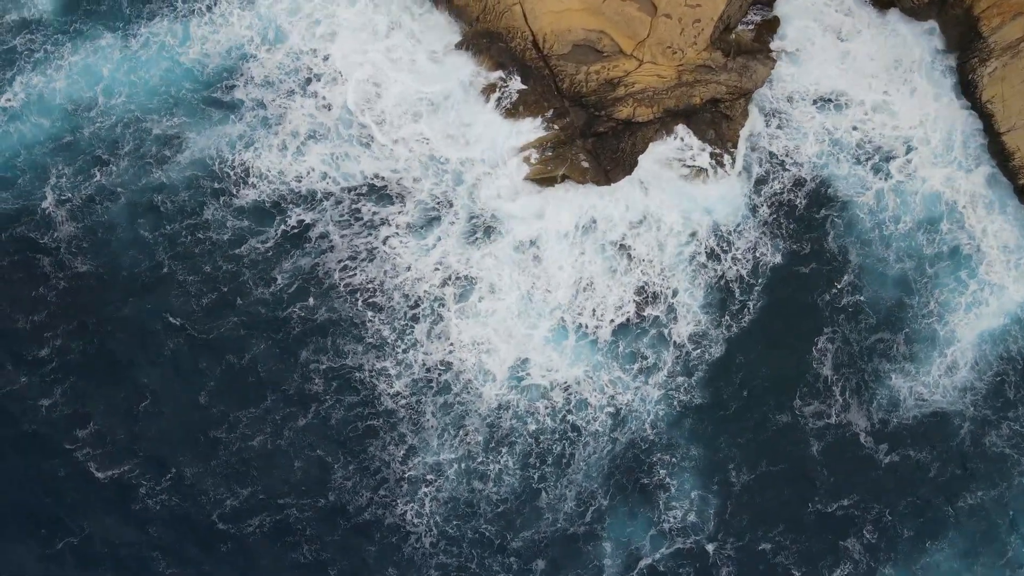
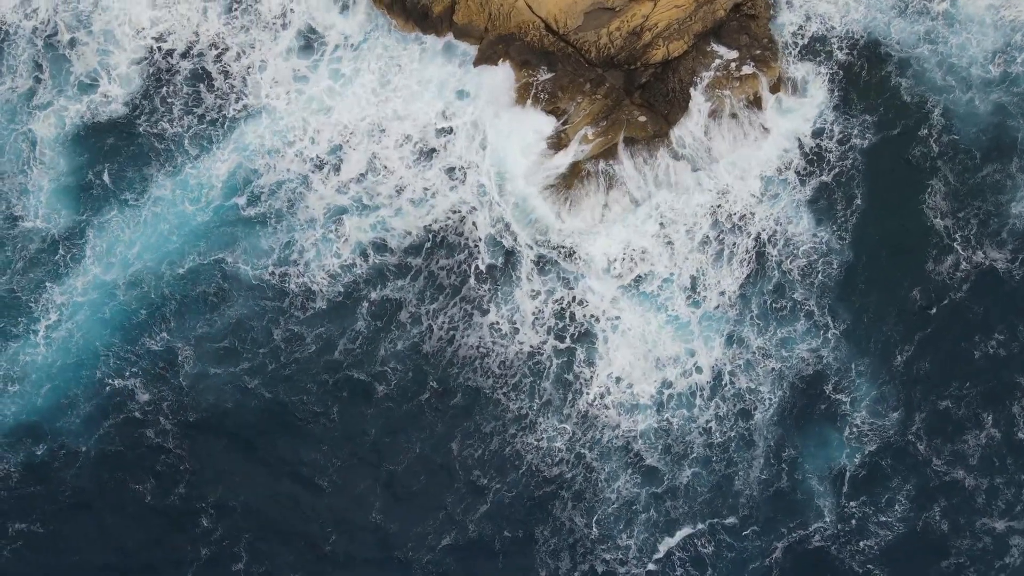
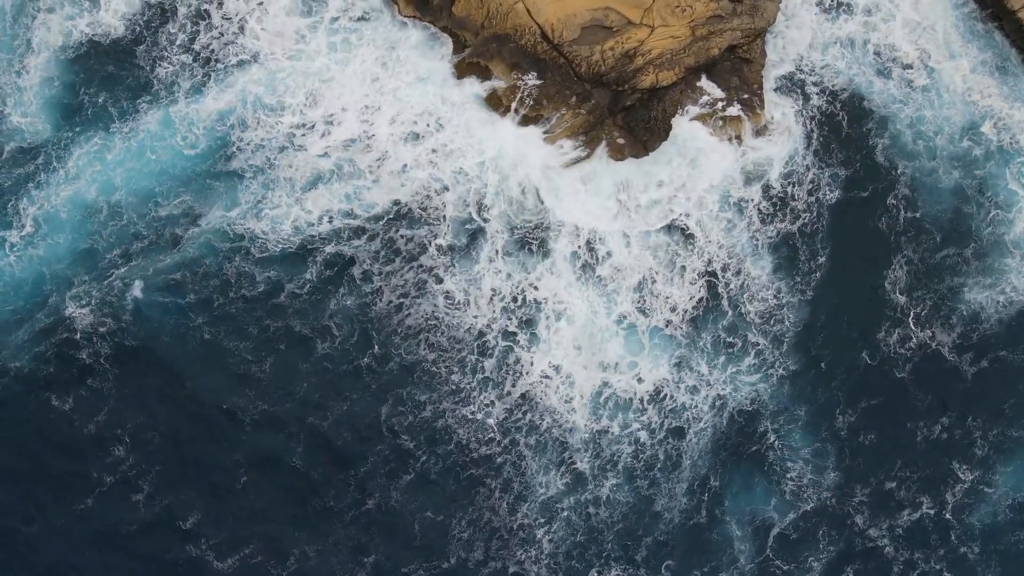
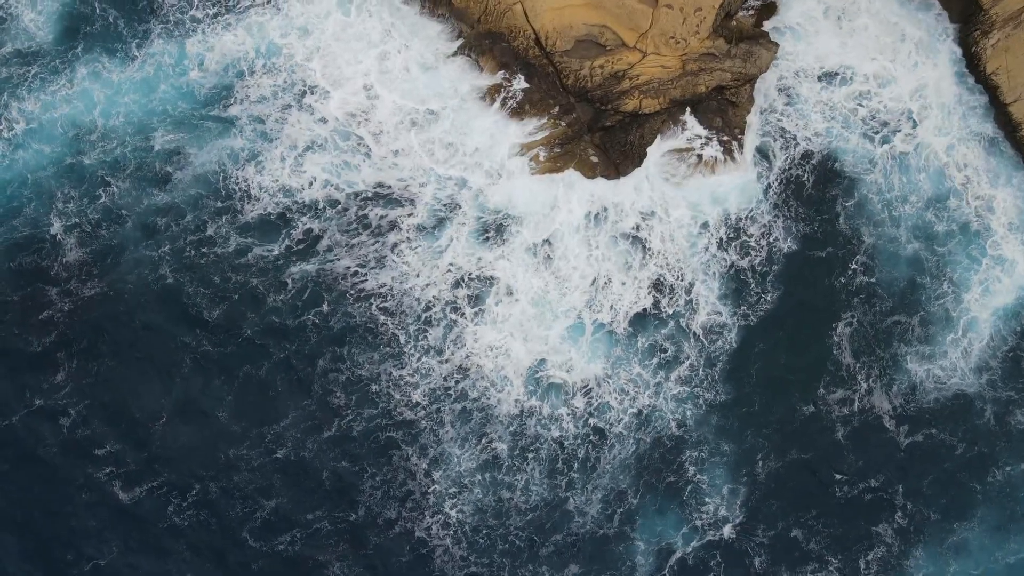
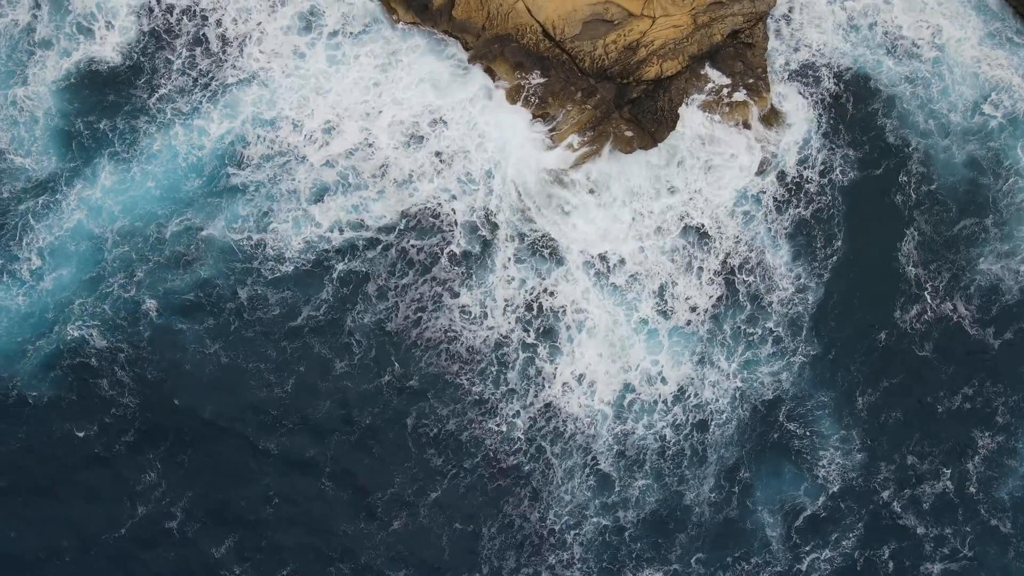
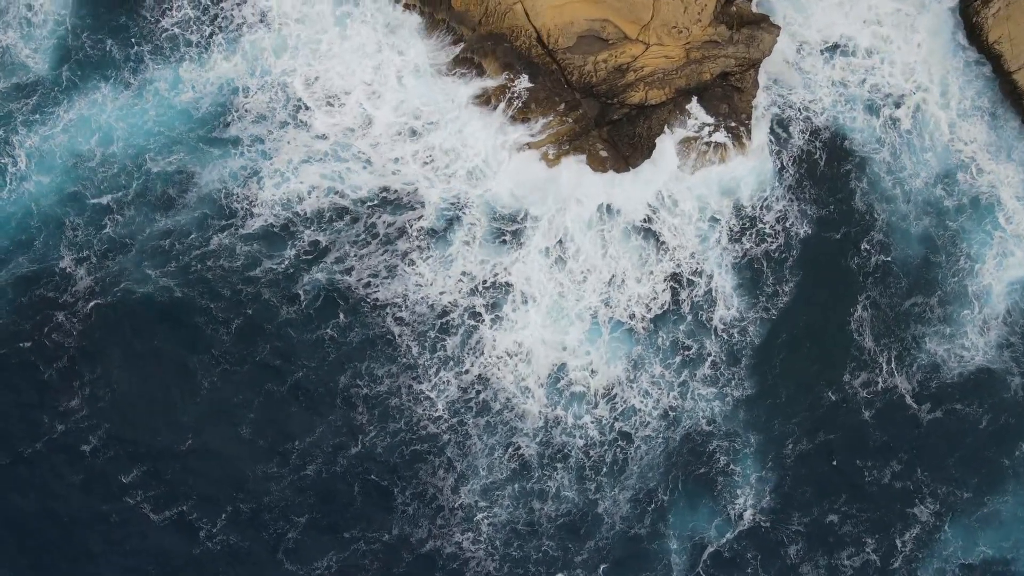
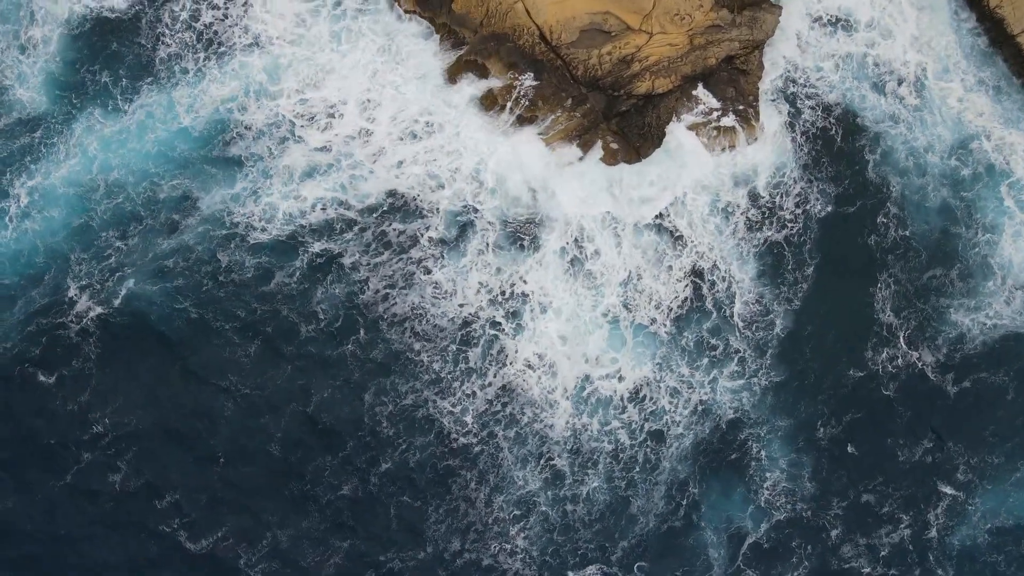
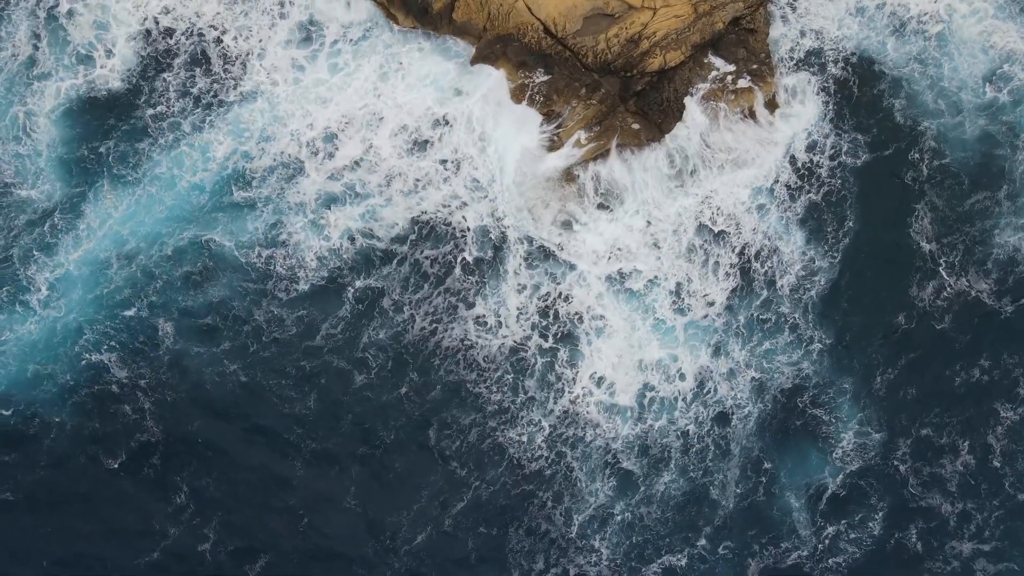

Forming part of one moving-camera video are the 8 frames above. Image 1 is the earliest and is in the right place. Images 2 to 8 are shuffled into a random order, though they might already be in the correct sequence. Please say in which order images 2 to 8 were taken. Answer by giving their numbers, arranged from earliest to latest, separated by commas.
4, 6, 7, 3, 5, 8, 2
